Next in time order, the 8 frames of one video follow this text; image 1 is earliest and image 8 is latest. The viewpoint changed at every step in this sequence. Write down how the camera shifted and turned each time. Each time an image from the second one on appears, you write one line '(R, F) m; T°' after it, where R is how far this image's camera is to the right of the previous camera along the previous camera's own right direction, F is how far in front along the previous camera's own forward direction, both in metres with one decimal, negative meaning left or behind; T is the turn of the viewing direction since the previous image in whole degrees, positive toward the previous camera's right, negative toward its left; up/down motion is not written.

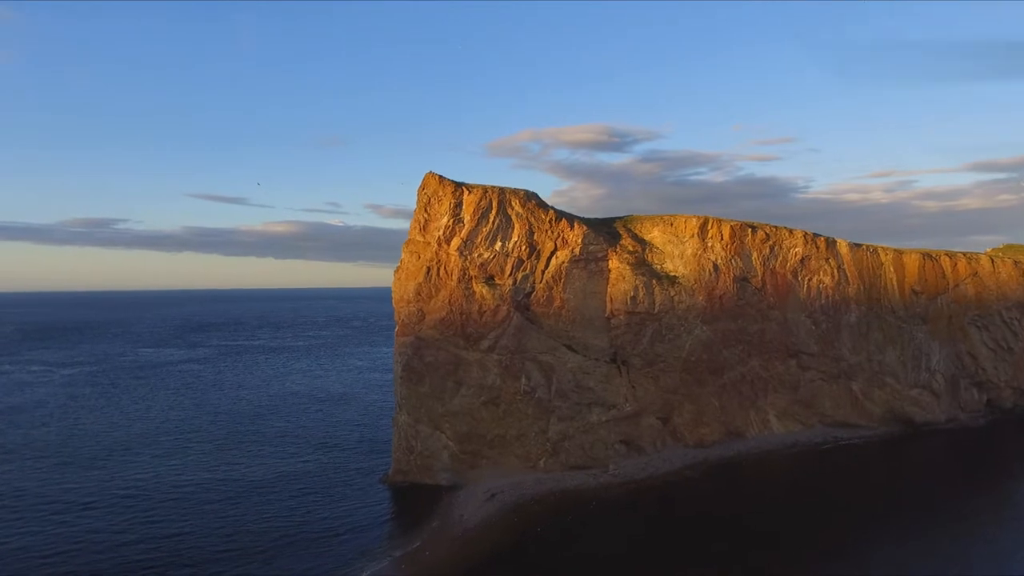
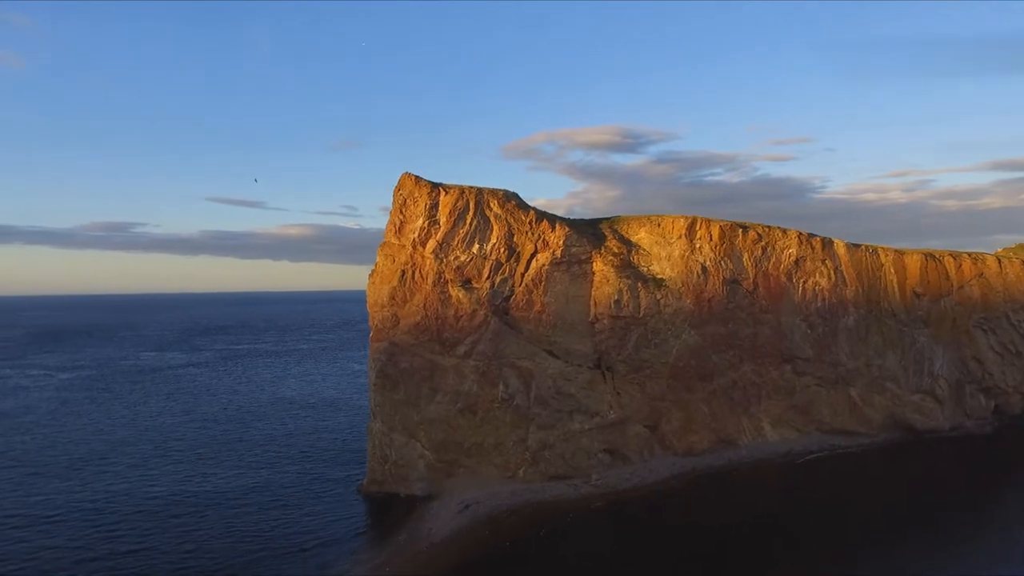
(+1.9, +1.1) m; -1°
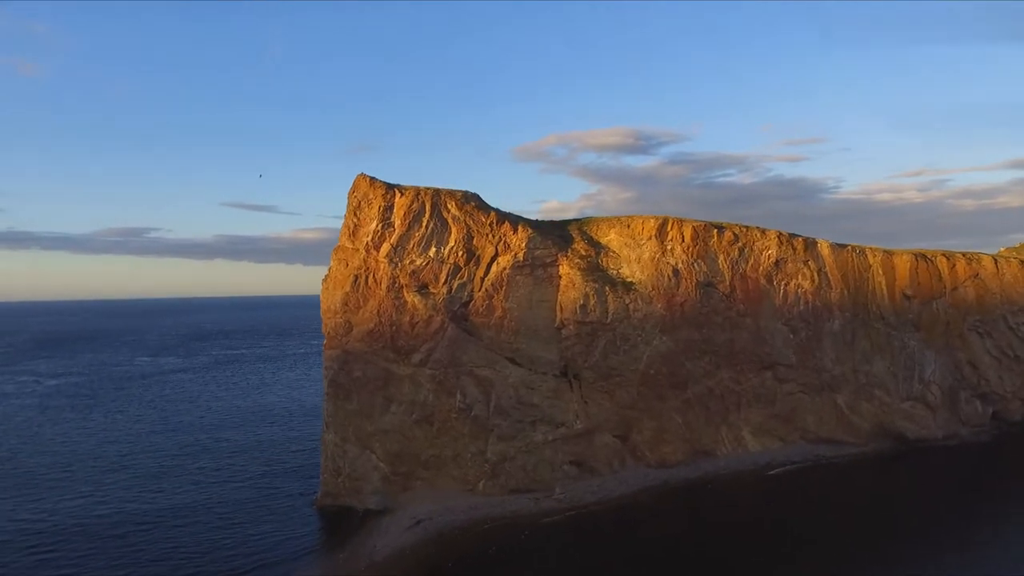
(+2.7, +1.4) m; -1°
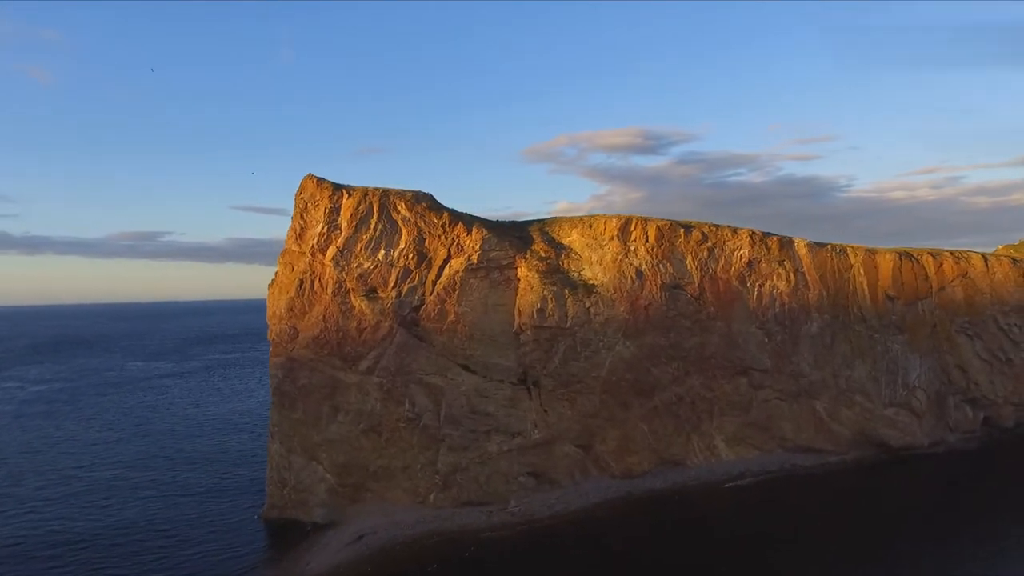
(+2.8, +1.4) m; -1°
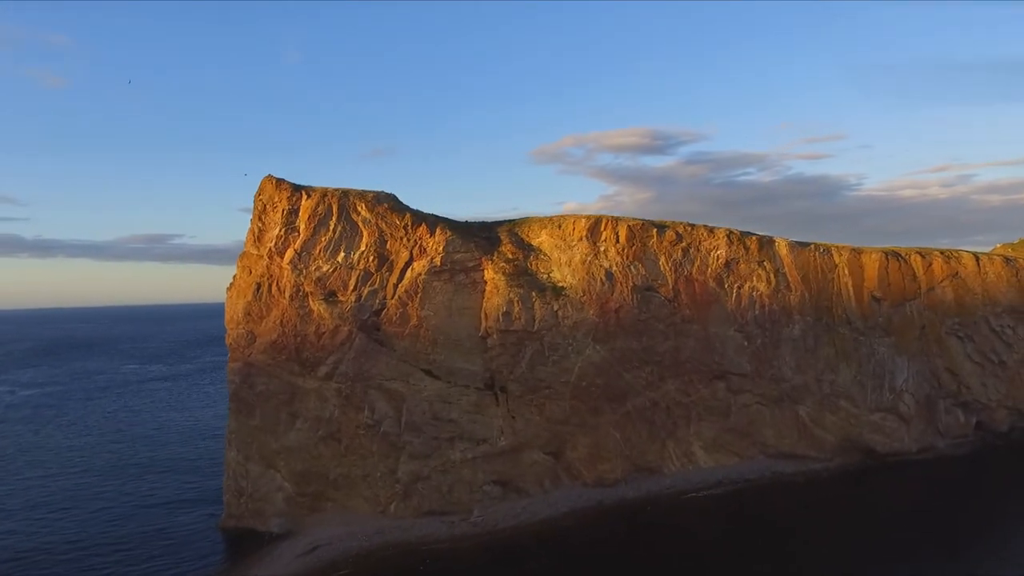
(+2.1, +1.0) m; -1°
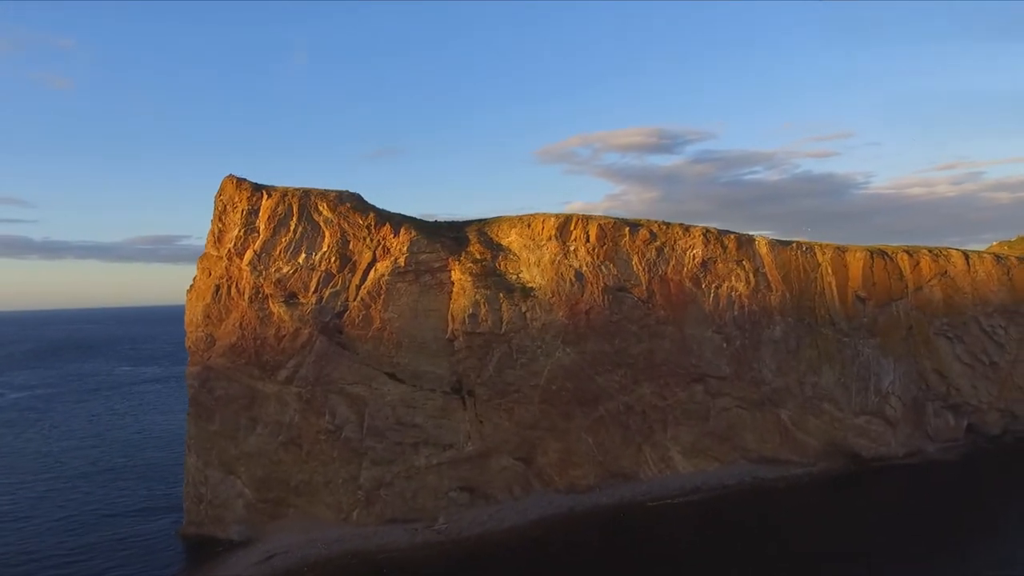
(+1.9, +0.8) m; -1°
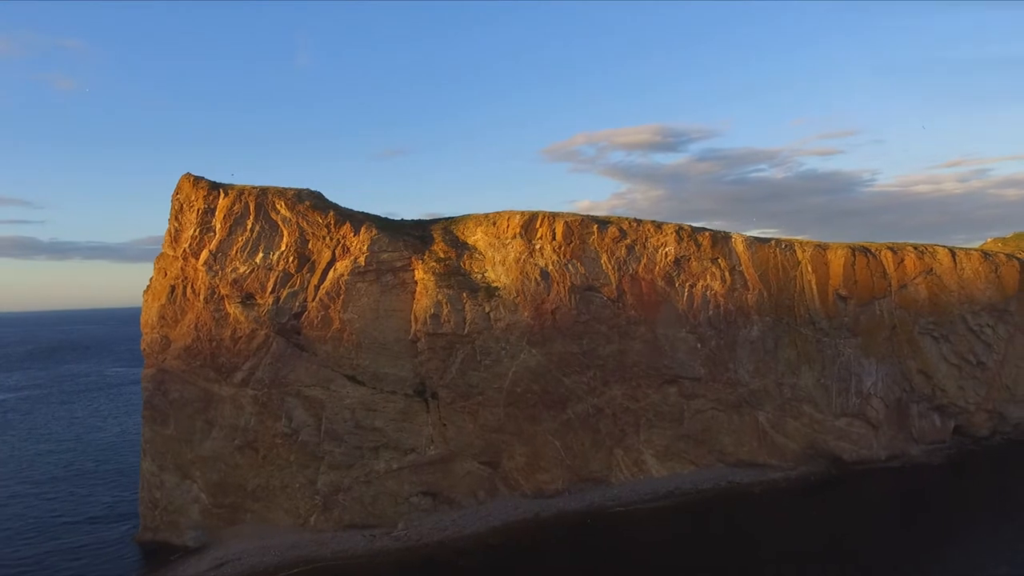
(+2.0, +0.8) m; -1°
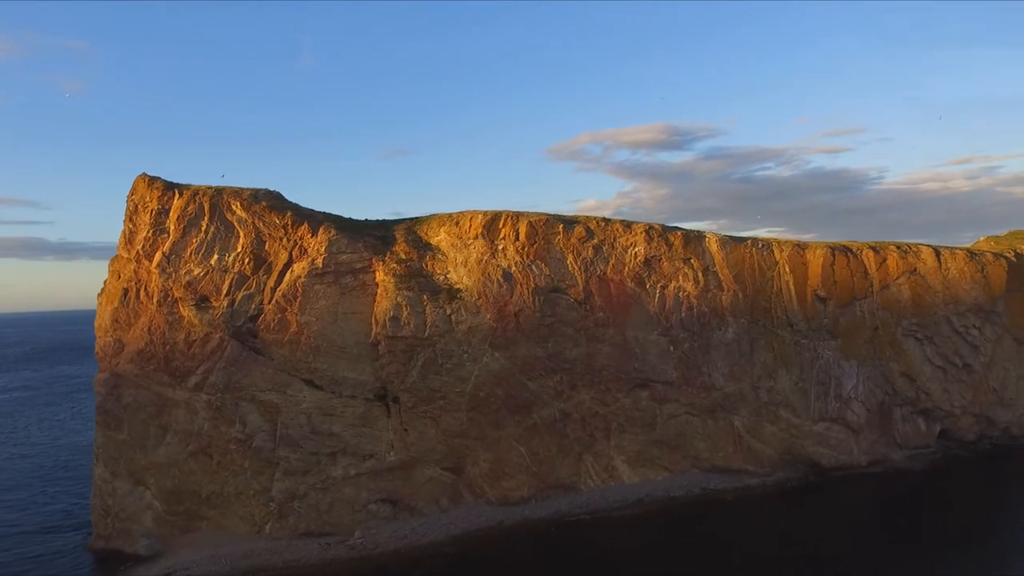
(+2.0, +0.8) m; -1°
